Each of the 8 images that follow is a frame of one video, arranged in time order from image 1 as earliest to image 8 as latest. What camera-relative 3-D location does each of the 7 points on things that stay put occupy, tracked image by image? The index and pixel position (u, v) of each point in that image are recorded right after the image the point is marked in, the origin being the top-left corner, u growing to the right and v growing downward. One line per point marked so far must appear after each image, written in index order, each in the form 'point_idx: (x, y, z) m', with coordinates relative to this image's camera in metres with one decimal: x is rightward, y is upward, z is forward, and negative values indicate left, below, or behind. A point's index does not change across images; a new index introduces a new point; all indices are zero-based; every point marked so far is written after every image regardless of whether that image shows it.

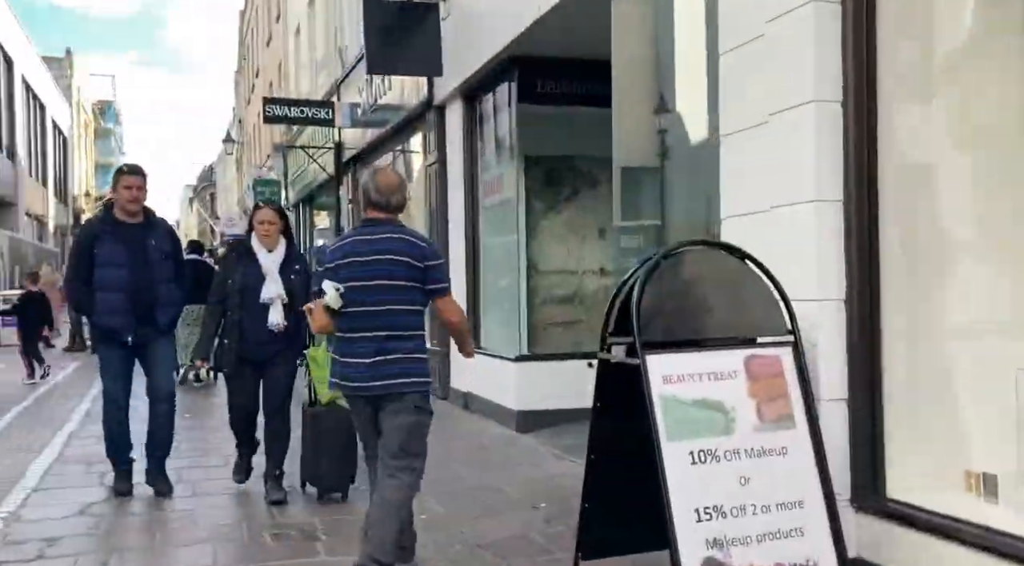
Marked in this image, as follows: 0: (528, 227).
0: (+0.1, +0.4, +7.9) m
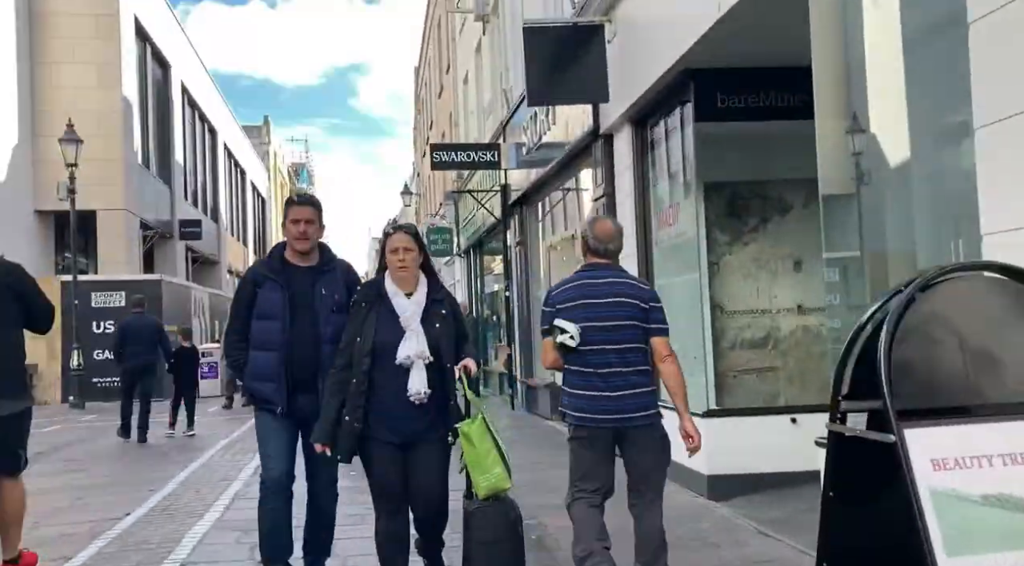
0: (+1.4, +0.1, +7.0) m
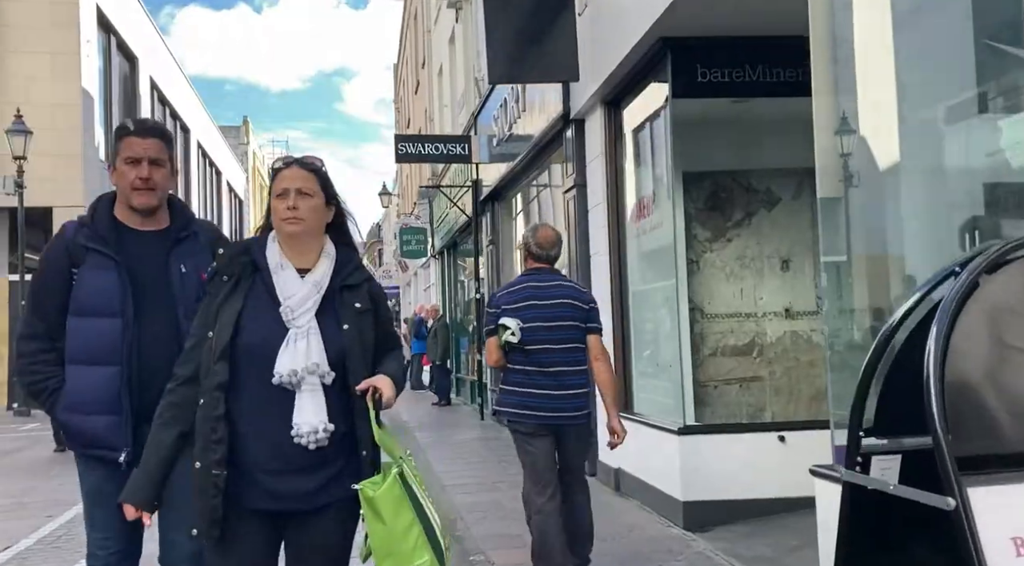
0: (+1.1, +0.1, +6.3) m
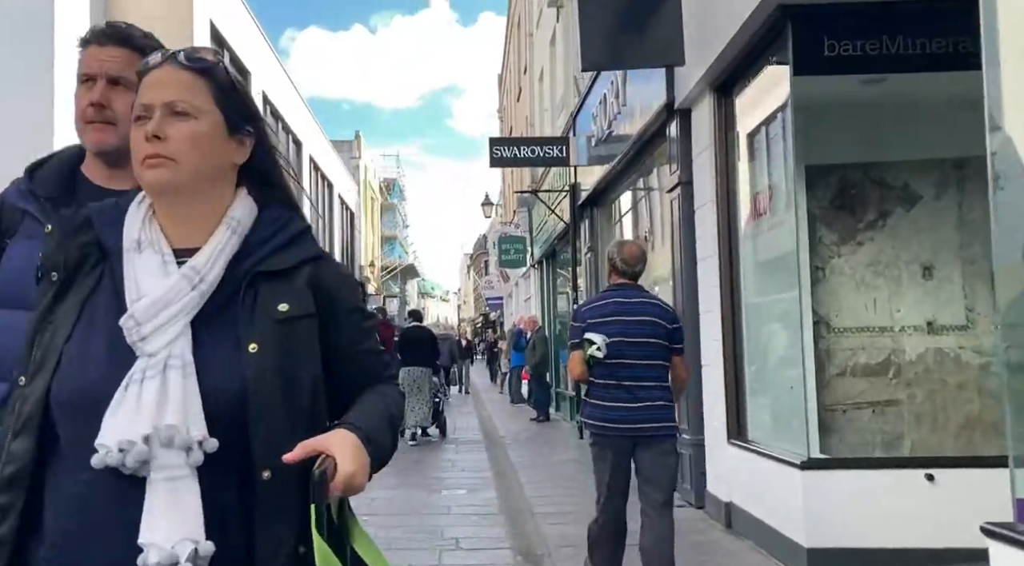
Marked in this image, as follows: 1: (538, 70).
0: (+1.7, +0.1, +5.5) m
1: (+0.4, +3.6, +17.0) m
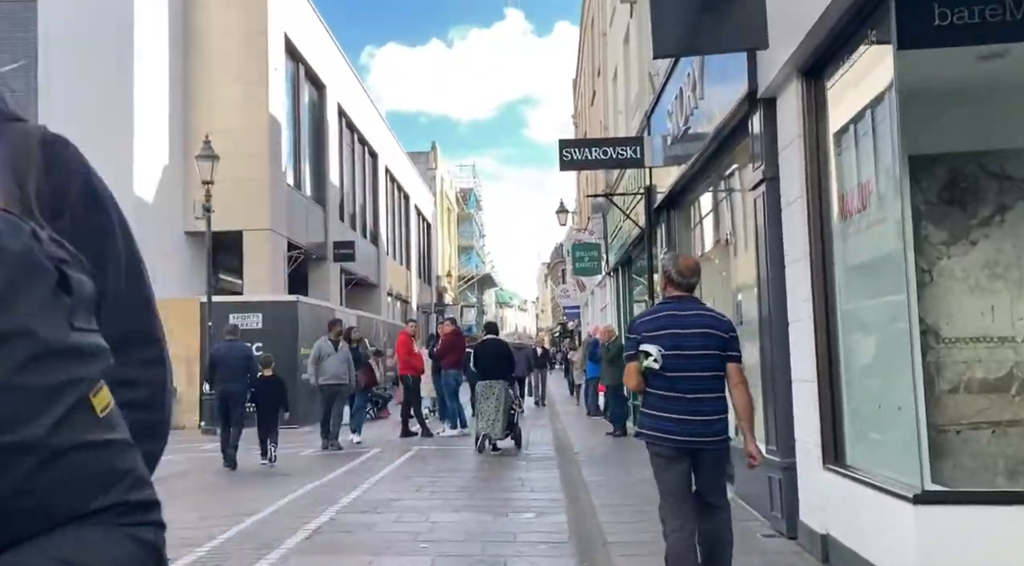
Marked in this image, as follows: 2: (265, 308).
0: (+2.0, +0.1, +4.8) m
1: (+1.6, +3.5, +16.4) m
2: (-4.7, -0.5, +19.0) m
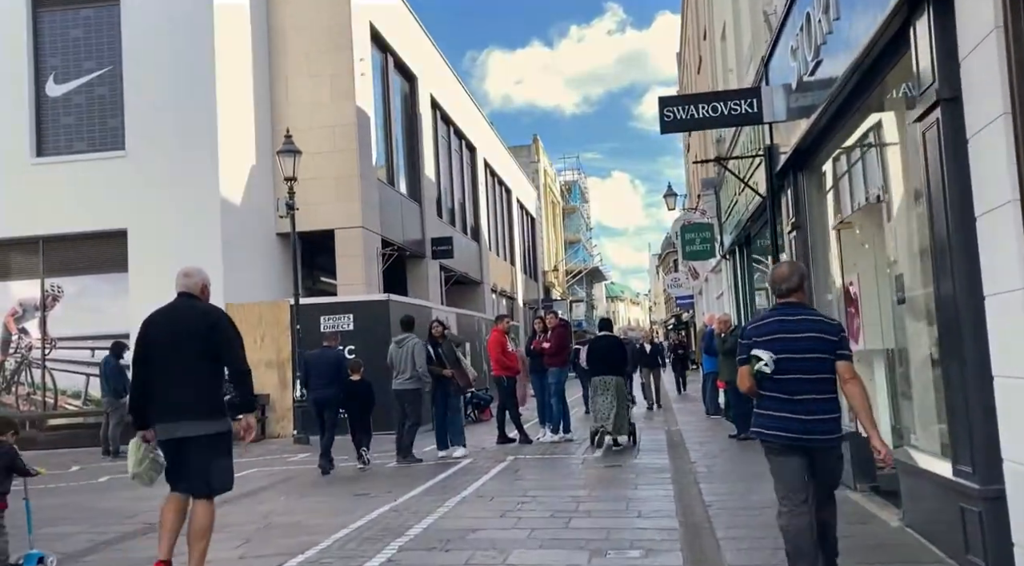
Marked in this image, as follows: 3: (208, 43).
0: (+2.2, +0.3, +3.1) m
1: (+3.1, +3.7, +14.7) m
2: (-2.8, -0.5, +18.0) m
3: (-5.9, +4.7, +19.2) m
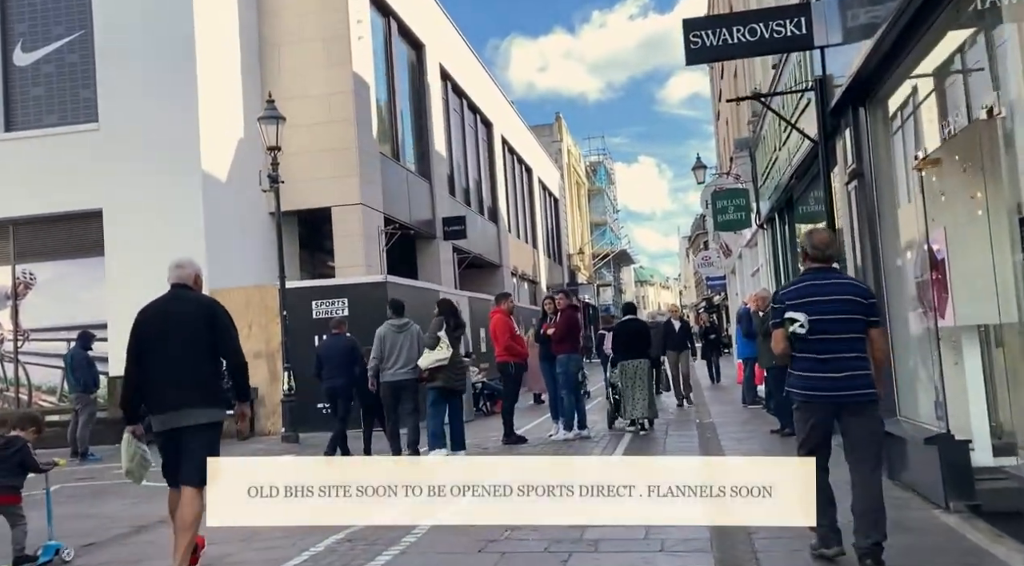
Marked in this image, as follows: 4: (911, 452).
0: (+2.0, +0.5, +1.3) m
1: (+3.1, +4.1, +12.7) m
2: (-2.7, -0.1, +16.3) m
3: (-5.8, +4.9, +17.5) m
4: (+2.6, -1.1, +6.4) m
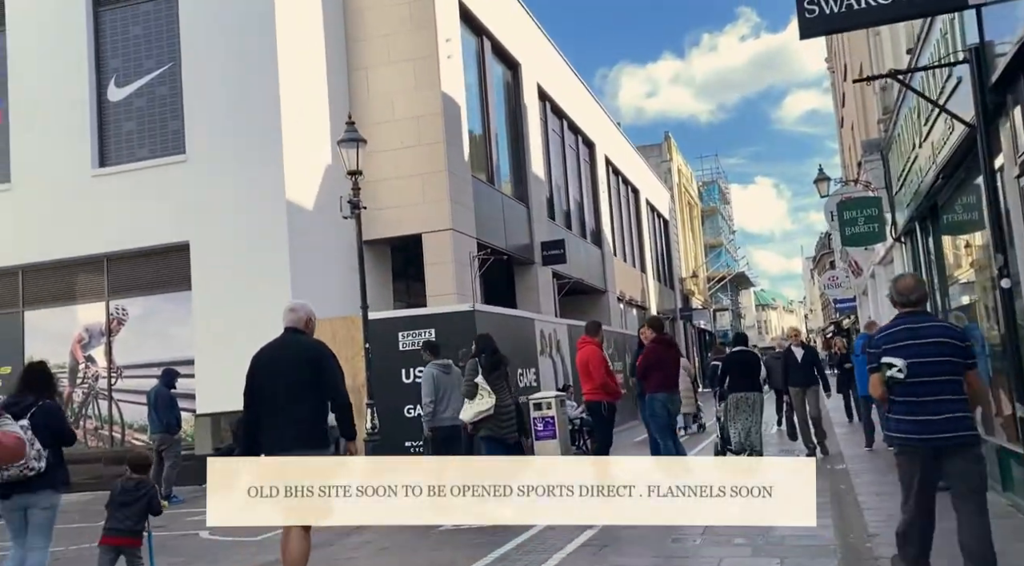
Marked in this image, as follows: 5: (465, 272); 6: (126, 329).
0: (+1.8, +0.5, -0.2) m
1: (+4.1, +3.8, +11.1) m
2: (-1.1, -0.6, +15.2) m
3: (-4.2, +4.4, +17.0) m
4: (+3.0, -1.2, +4.8) m
5: (-0.9, +0.2, +18.7) m
6: (-6.9, -0.8, +17.8) m
